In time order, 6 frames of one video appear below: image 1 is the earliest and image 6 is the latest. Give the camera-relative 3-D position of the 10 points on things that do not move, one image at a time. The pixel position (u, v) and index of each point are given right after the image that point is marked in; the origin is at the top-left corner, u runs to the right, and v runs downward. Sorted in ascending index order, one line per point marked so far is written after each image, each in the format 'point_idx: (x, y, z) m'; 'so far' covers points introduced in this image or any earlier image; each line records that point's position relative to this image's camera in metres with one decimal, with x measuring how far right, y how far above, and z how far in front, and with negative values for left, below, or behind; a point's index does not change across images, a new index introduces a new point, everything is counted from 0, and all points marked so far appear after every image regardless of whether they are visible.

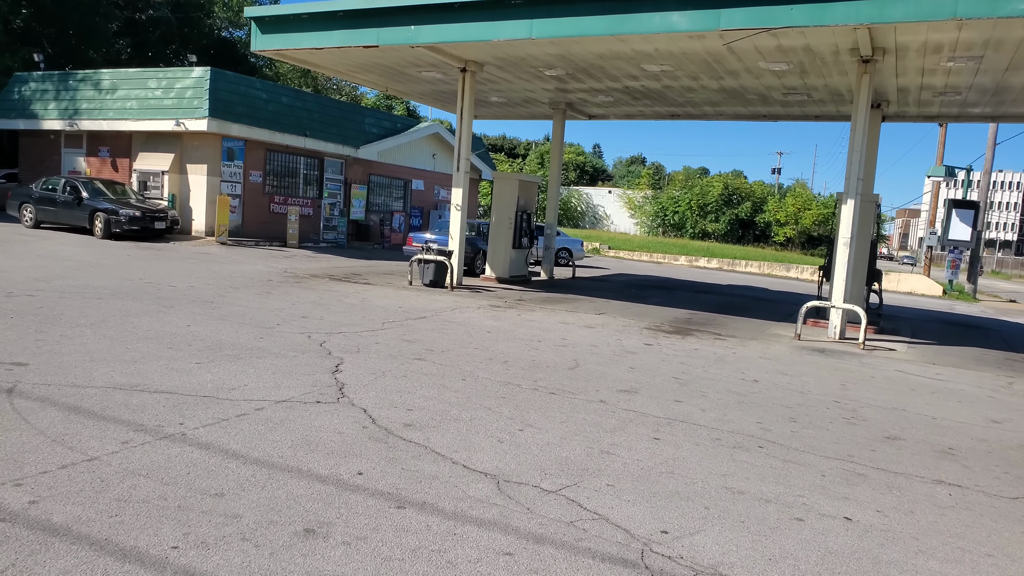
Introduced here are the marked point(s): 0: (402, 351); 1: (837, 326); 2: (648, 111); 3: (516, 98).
0: (-1.1, -0.6, +7.5) m
1: (+5.1, -0.6, +11.8) m
2: (+3.5, +4.4, +18.9) m
3: (+0.1, +4.6, +18.2) m
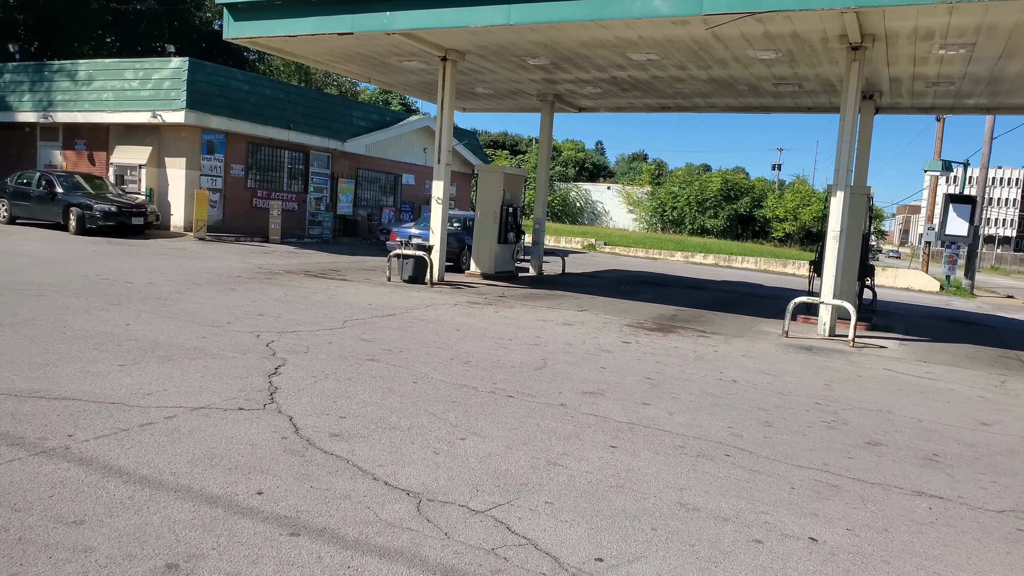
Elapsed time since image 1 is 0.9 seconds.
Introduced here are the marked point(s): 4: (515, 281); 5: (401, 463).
0: (-1.5, -0.6, +7.1) m
1: (+4.8, -0.5, +11.3) m
2: (+3.1, +4.5, +18.4) m
3: (-0.2, +4.7, +17.7) m
4: (+0.1, +0.2, +16.4) m
5: (-0.6, -1.0, +4.2) m
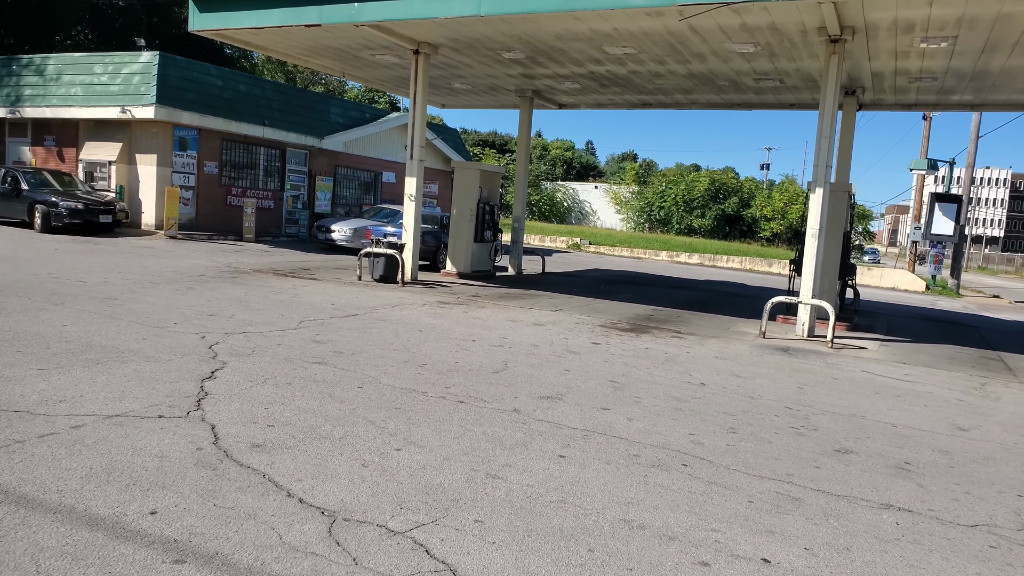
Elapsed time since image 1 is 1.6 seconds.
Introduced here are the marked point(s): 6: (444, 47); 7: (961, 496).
0: (-1.9, -0.6, +6.7) m
1: (+4.3, -0.5, +11.1) m
2: (+2.6, +4.5, +18.1) m
3: (-0.7, +4.7, +17.4) m
4: (-0.4, +0.2, +16.1) m
5: (-1.0, -1.0, +3.9) m
6: (-1.3, +4.5, +14.0) m
7: (+2.8, -1.3, +4.7) m
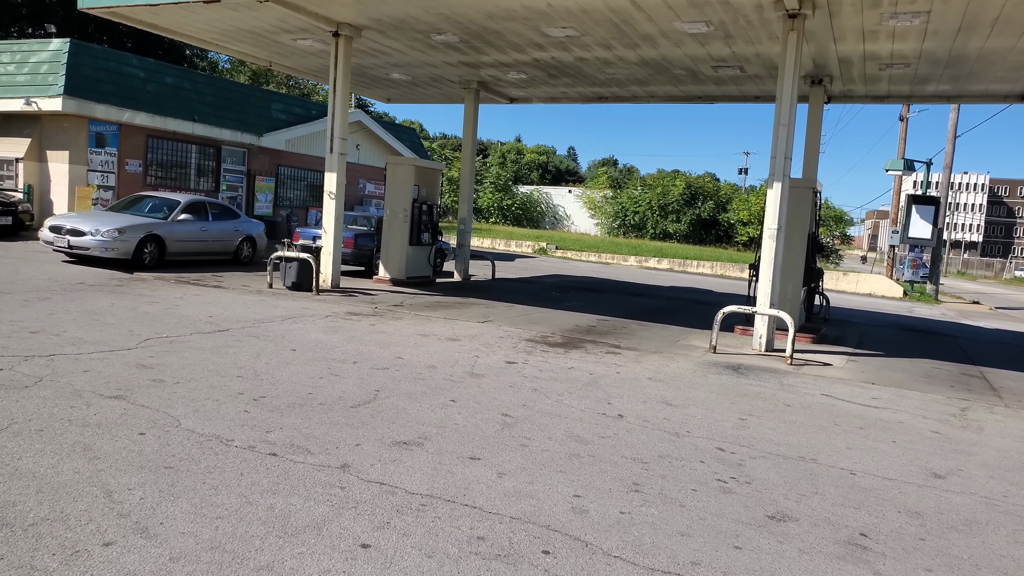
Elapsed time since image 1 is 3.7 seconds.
0: (-2.8, -0.7, +5.3) m
1: (+3.2, -0.6, +9.7) m
2: (+1.4, +4.4, +16.8) m
3: (-1.9, +4.5, +16.0) m
4: (-1.6, 0.0, +14.7) m
5: (-1.9, -1.0, +2.4) m
6: (-2.4, +4.3, +12.6) m
7: (+1.9, -1.4, +3.4) m
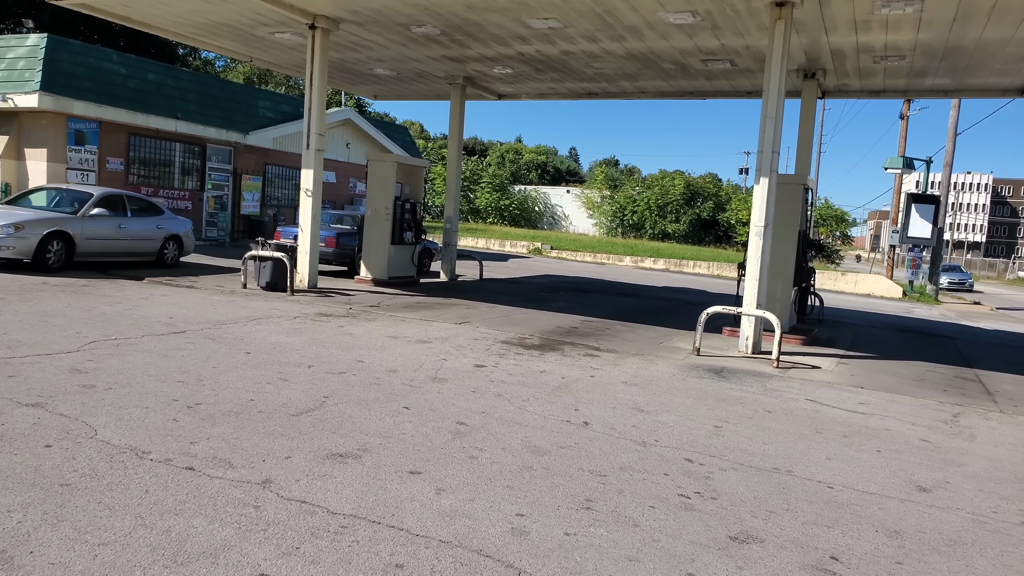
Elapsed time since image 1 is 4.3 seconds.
0: (-3.2, -0.7, +4.9) m
1: (+3.0, -0.6, +9.4) m
2: (+1.1, +4.4, +16.4) m
3: (-2.2, +4.5, +15.7) m
4: (-1.9, 0.0, +14.3) m
5: (-2.2, -1.0, +2.1) m
6: (-2.7, +4.3, +12.2) m
7: (+1.6, -1.4, +3.0) m
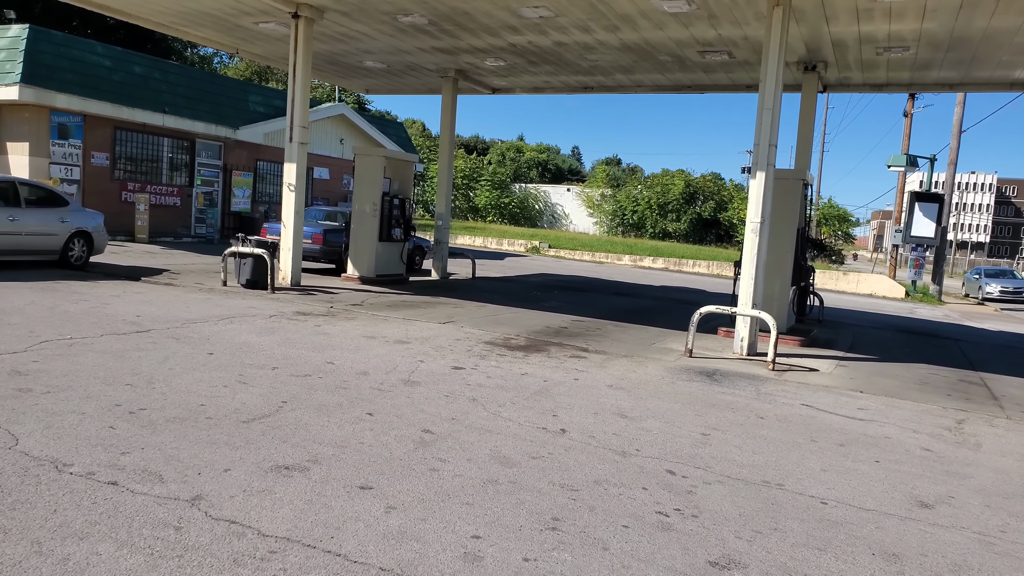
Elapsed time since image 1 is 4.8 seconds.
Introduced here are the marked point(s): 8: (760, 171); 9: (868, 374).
0: (-3.3, -0.6, +4.6) m
1: (+2.8, -0.6, +9.0) m
2: (+0.9, +4.4, +16.1) m
3: (-2.4, +4.5, +15.3) m
4: (-2.0, 0.0, +13.9) m
5: (-2.4, -1.0, +1.7) m
6: (-2.8, +4.4, +11.9) m
7: (+1.4, -1.3, +2.6) m
8: (+3.0, +1.4, +9.1) m
9: (+4.0, -1.0, +8.5) m
